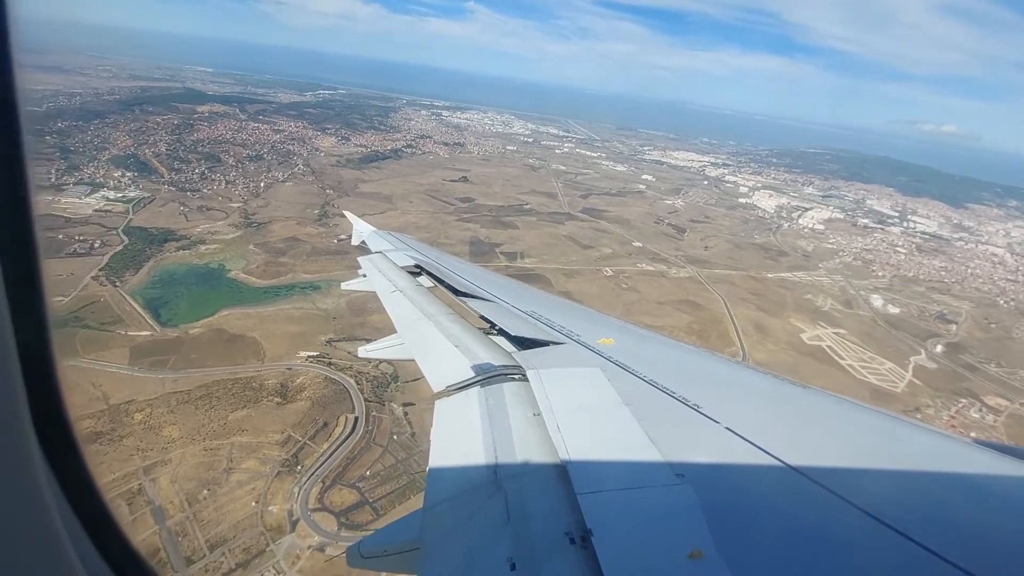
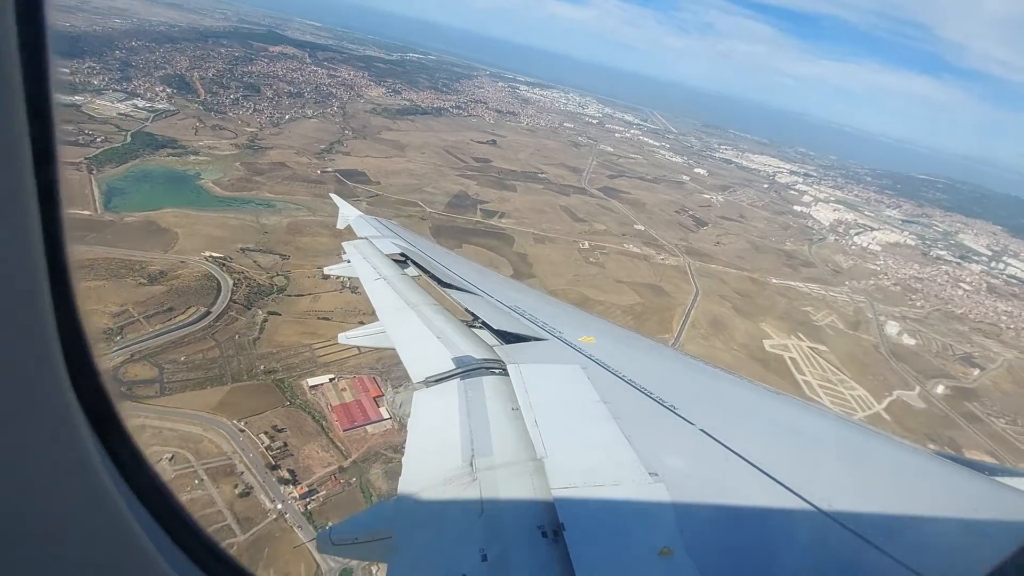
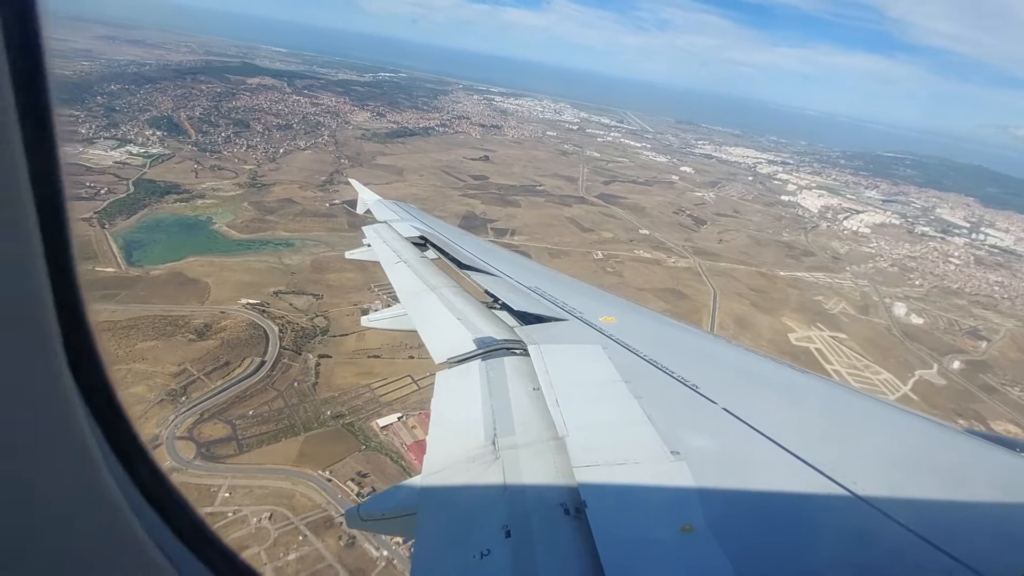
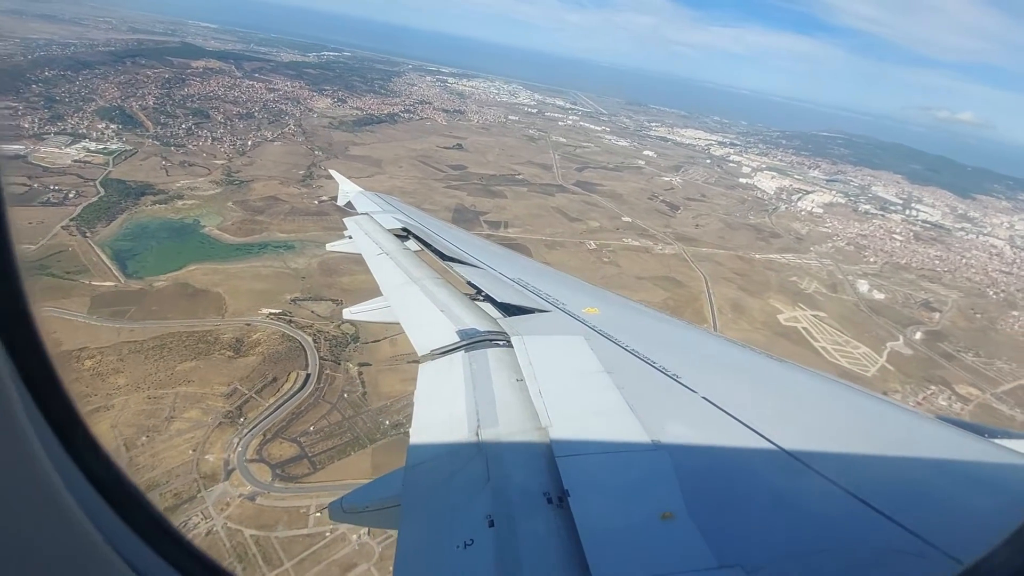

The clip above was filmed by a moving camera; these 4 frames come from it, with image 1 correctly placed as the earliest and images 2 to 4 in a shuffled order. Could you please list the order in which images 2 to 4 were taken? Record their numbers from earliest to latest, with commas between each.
4, 3, 2
